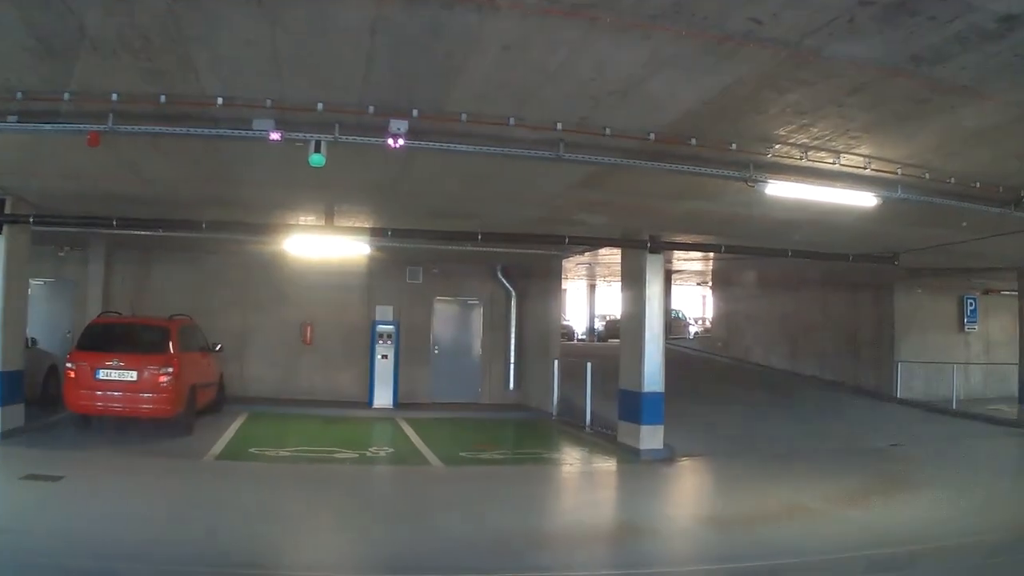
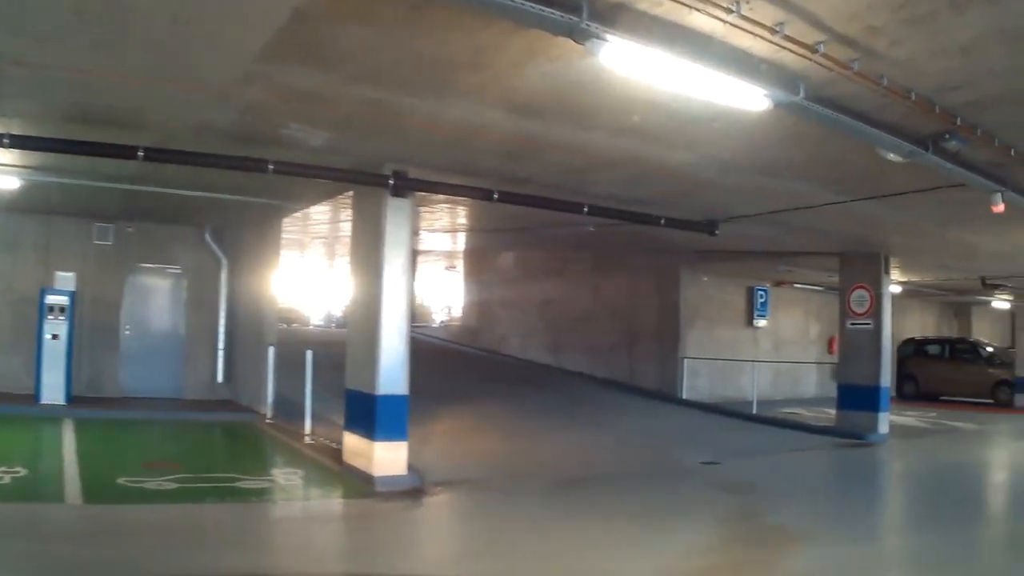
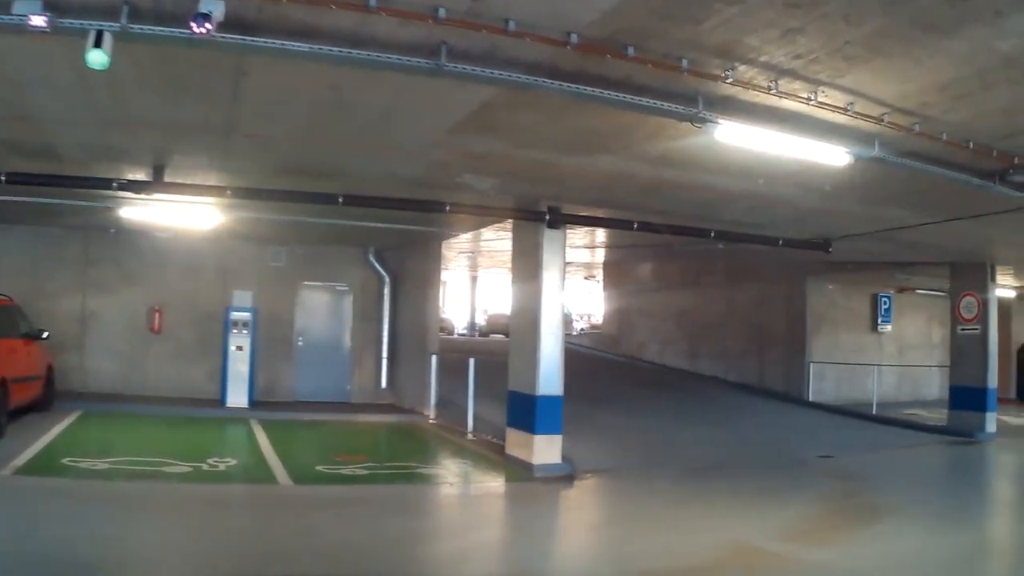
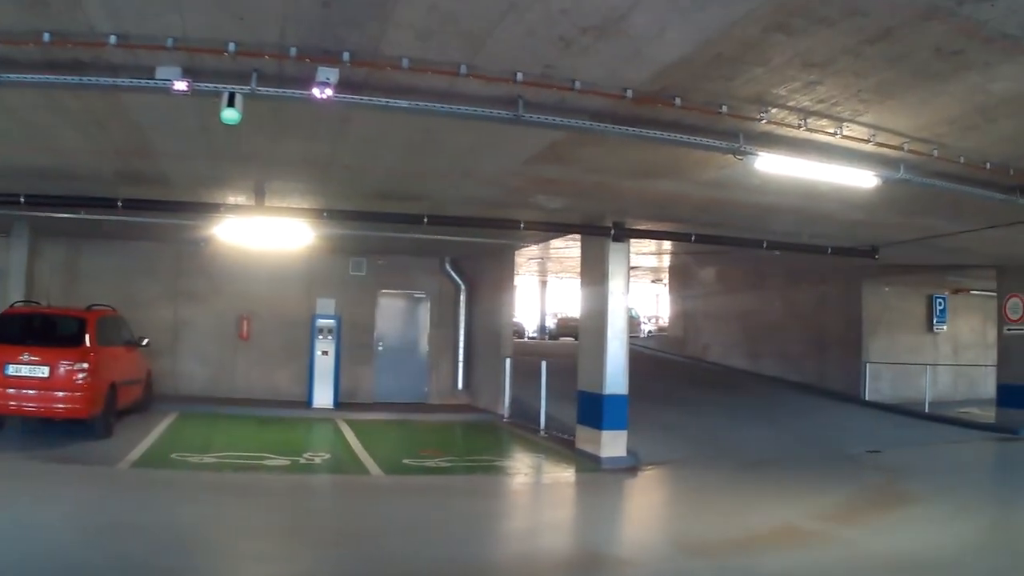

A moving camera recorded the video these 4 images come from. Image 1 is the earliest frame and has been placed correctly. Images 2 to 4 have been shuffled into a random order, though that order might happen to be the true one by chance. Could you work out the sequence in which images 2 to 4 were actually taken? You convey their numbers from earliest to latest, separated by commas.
4, 3, 2
